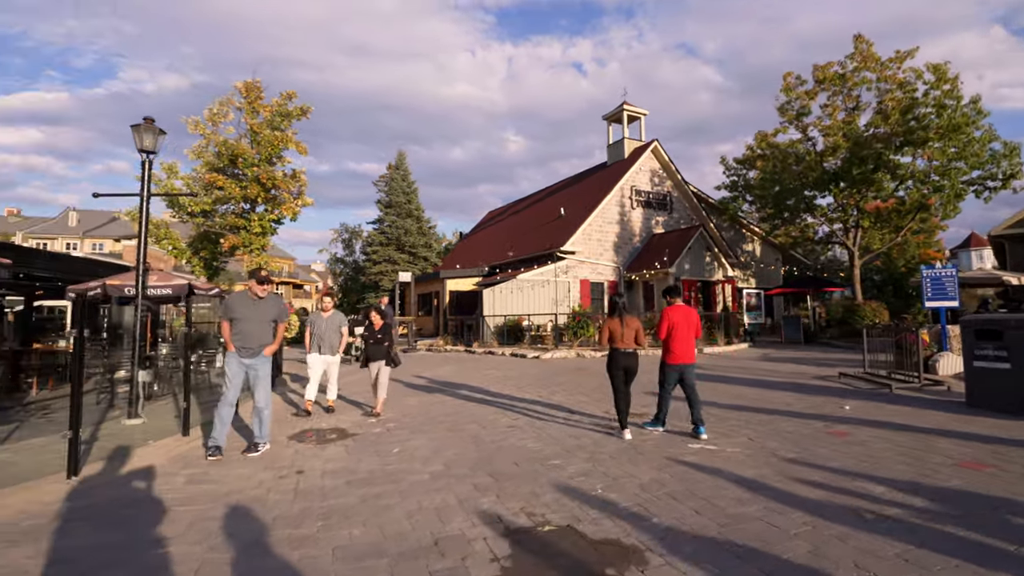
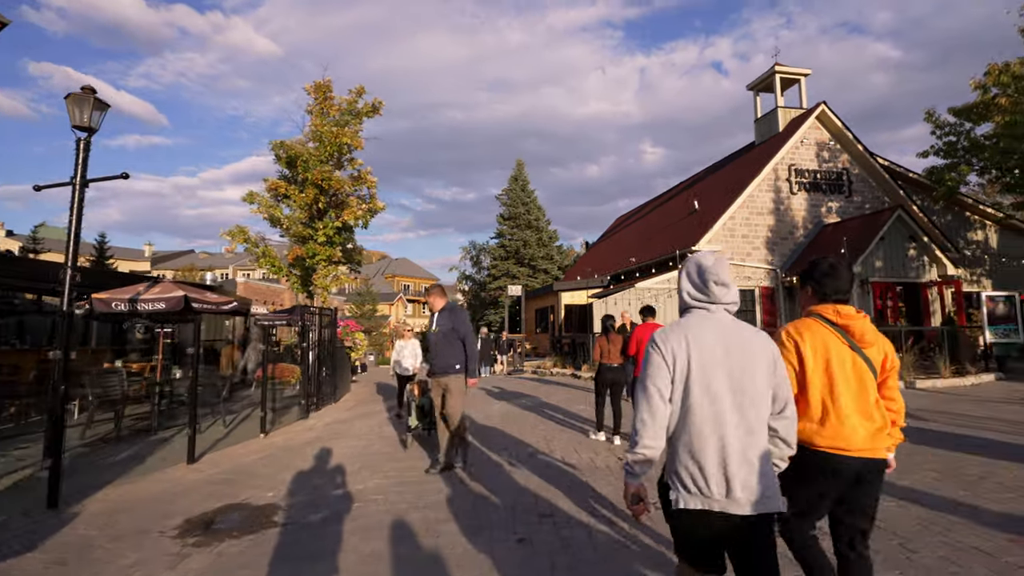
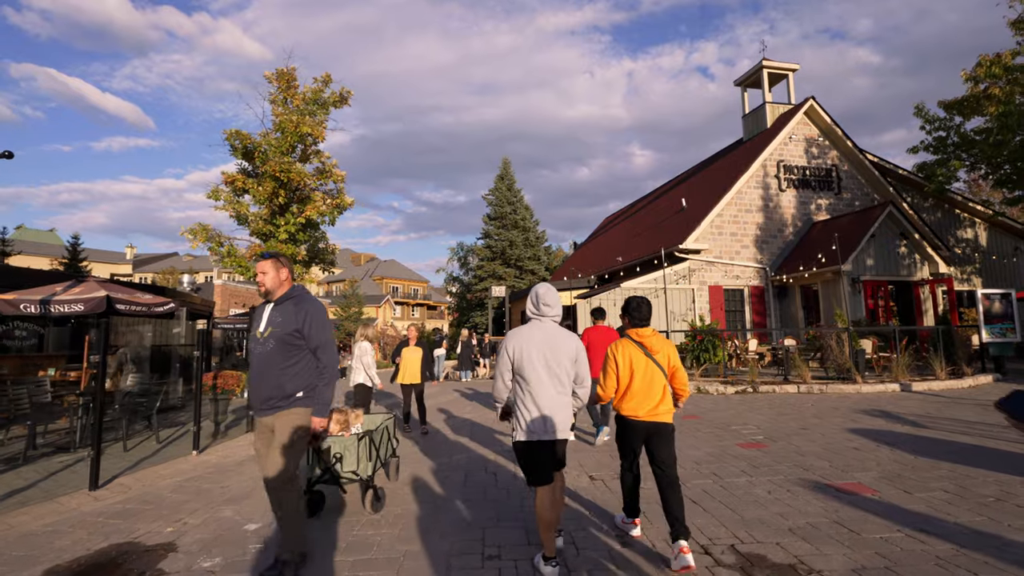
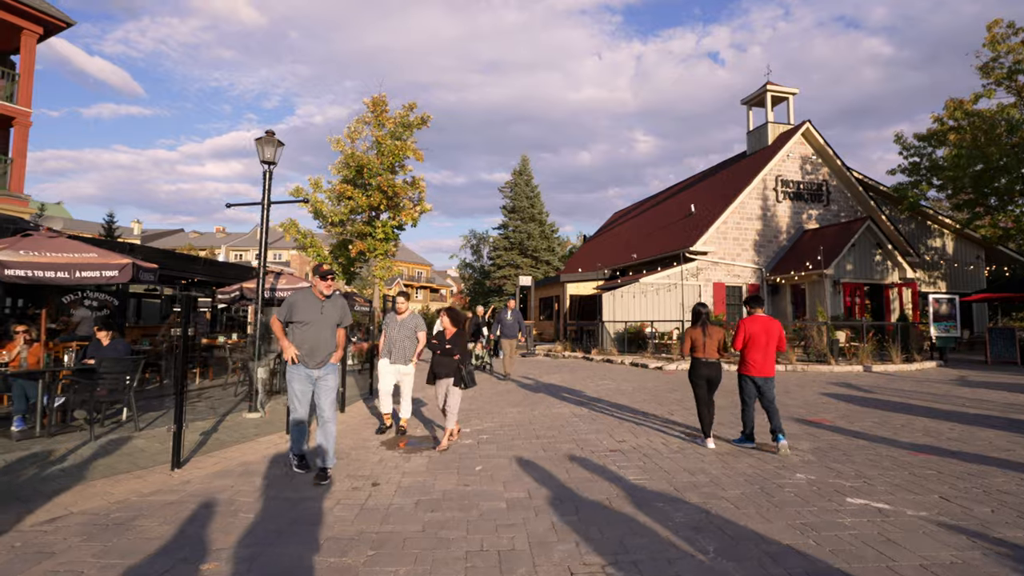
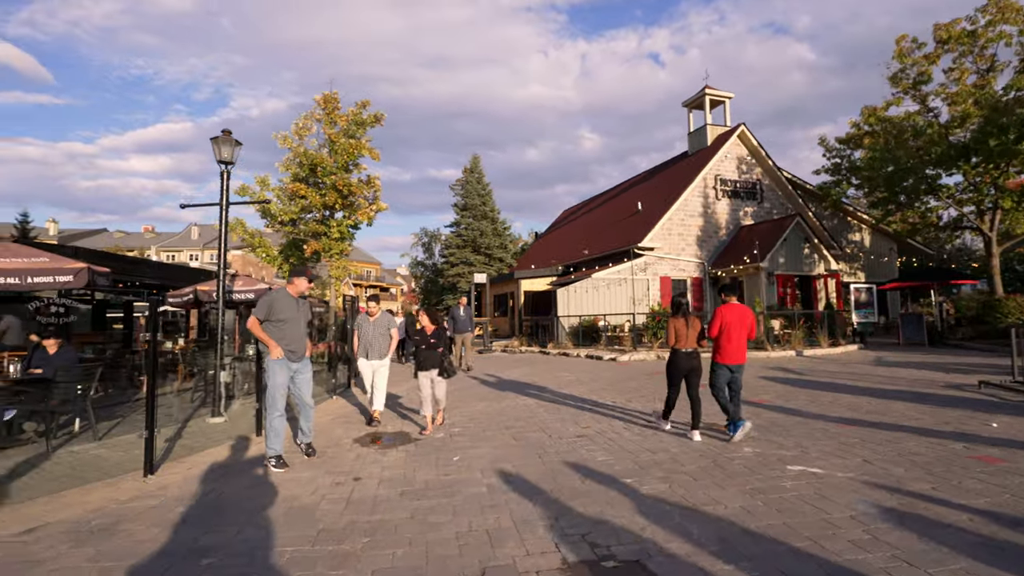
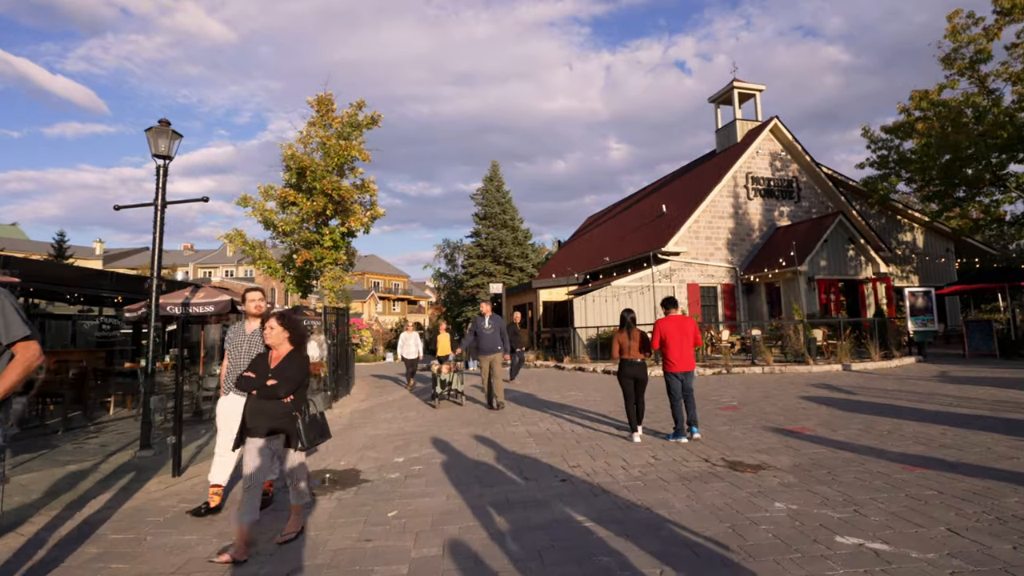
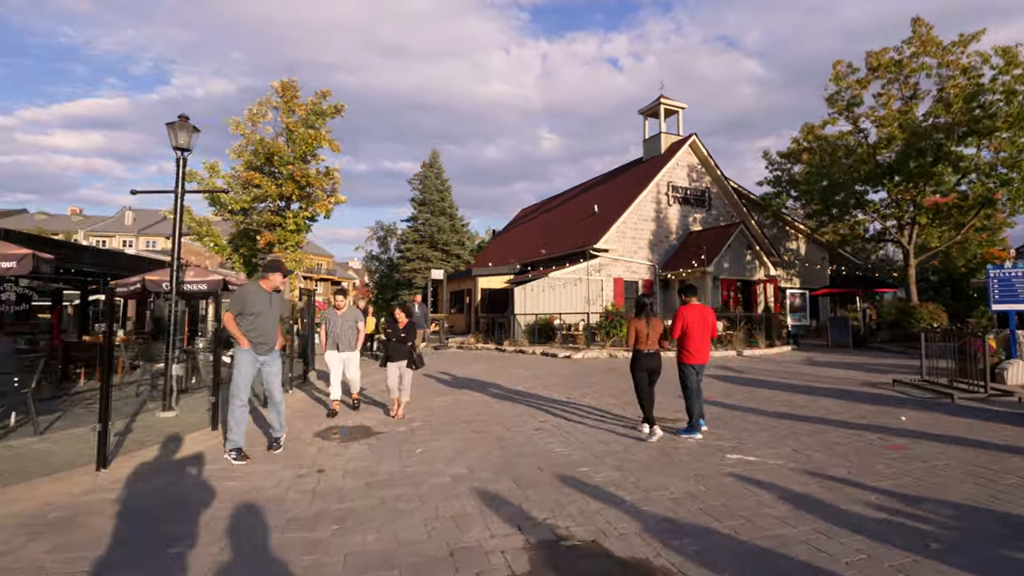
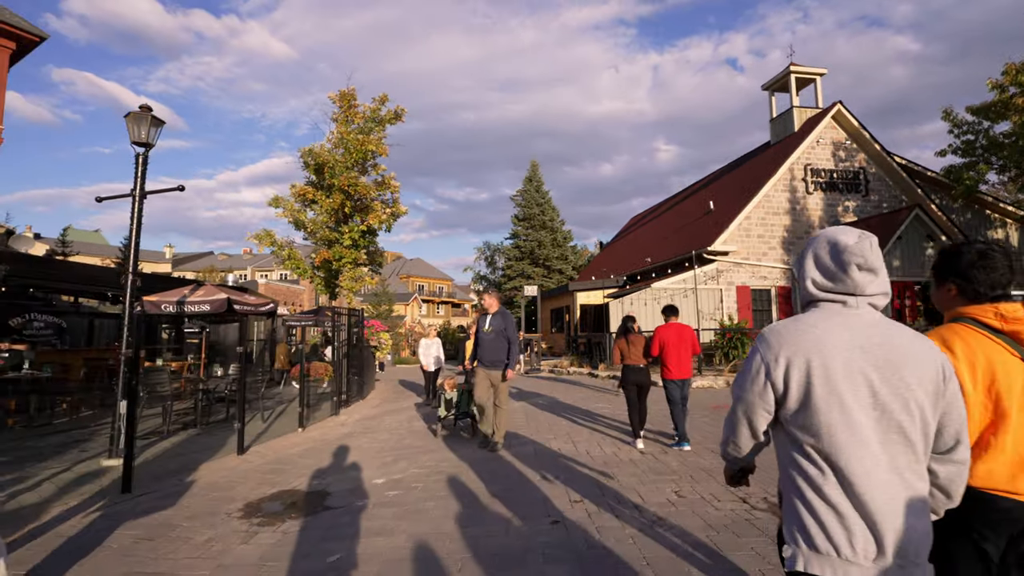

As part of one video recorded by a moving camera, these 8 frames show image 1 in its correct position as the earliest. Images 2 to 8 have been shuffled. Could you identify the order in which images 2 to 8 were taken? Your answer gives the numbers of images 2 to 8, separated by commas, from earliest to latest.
7, 5, 4, 6, 8, 2, 3
